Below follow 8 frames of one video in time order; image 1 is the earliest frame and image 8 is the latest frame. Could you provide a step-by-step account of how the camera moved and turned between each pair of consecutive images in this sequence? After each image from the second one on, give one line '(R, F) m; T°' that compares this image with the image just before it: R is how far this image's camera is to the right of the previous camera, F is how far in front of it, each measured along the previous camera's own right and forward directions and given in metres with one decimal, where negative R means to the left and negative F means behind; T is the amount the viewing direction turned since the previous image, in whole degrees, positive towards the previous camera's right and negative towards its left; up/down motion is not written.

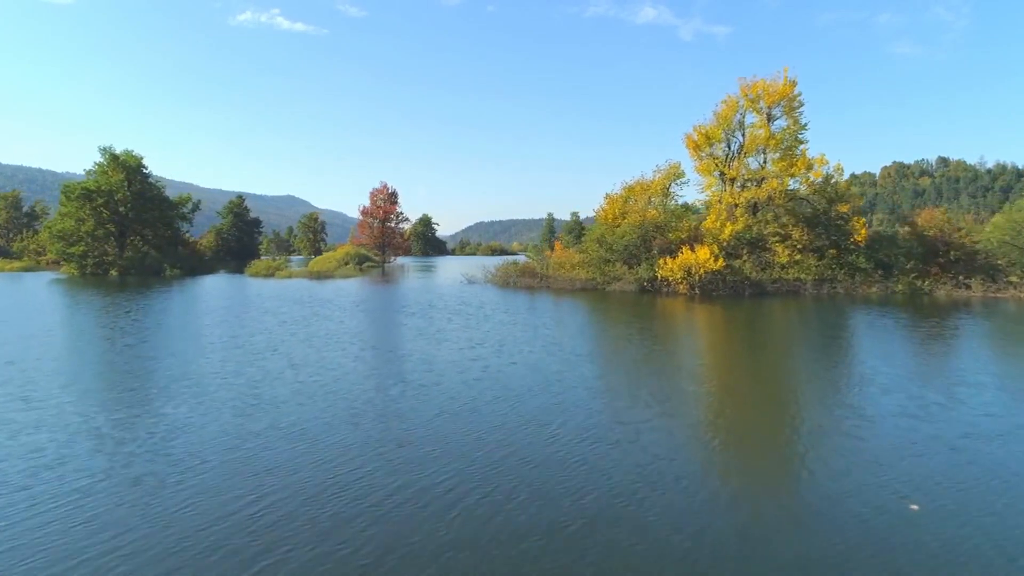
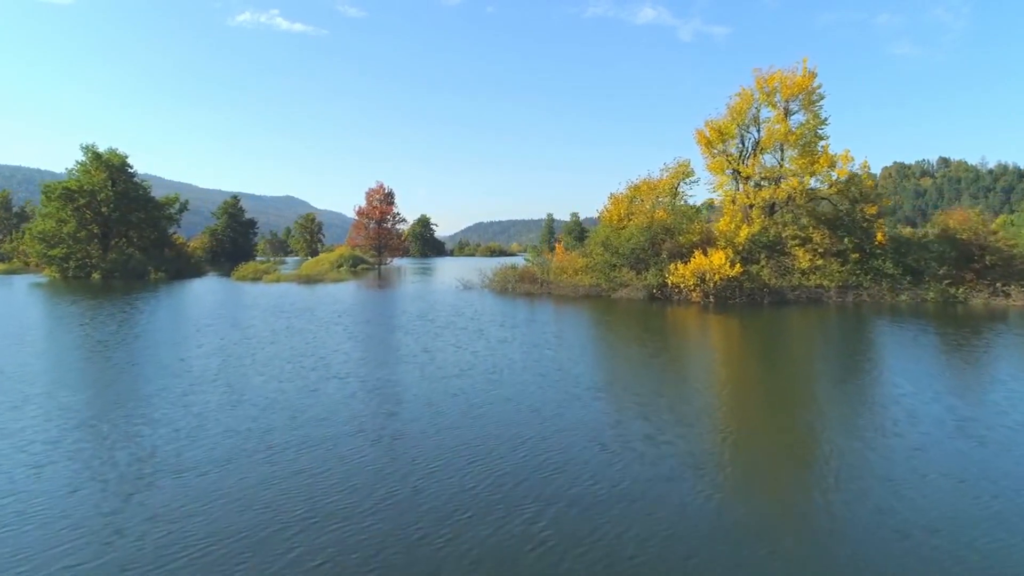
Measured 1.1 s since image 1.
(+0.1, +2.5) m; 0°
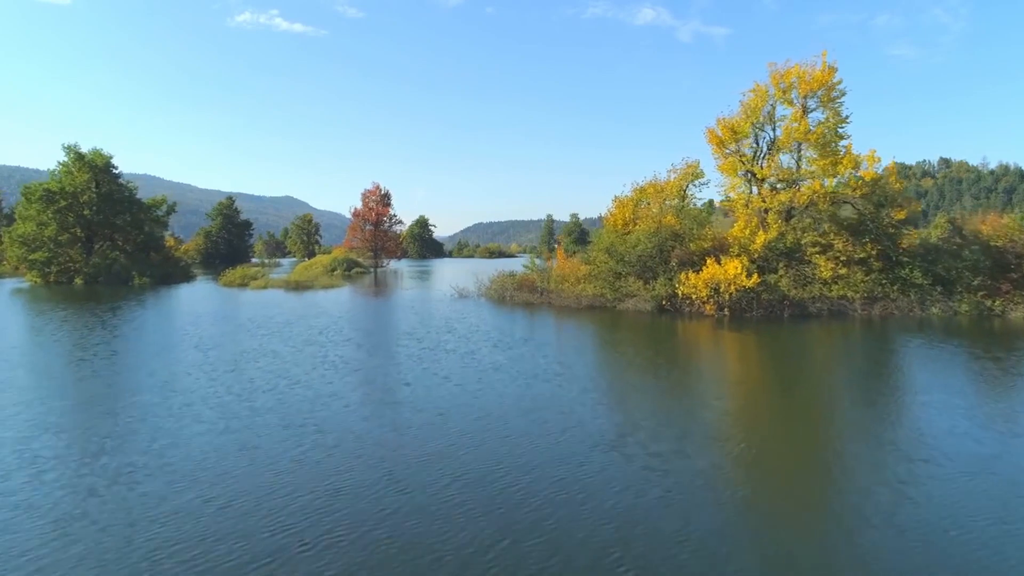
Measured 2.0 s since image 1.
(+0.1, +2.3) m; 0°
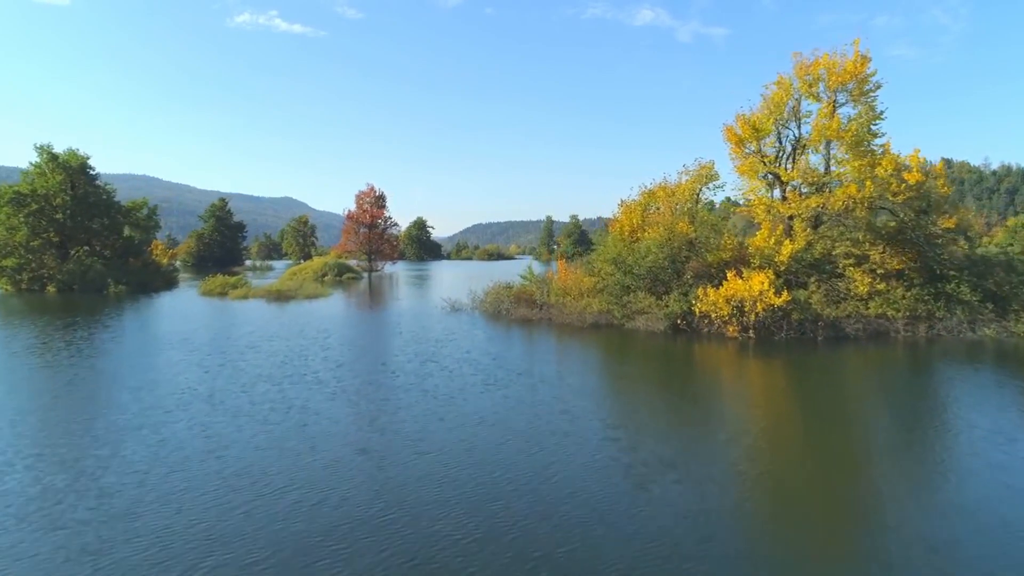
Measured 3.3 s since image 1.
(+0.2, +3.2) m; 0°
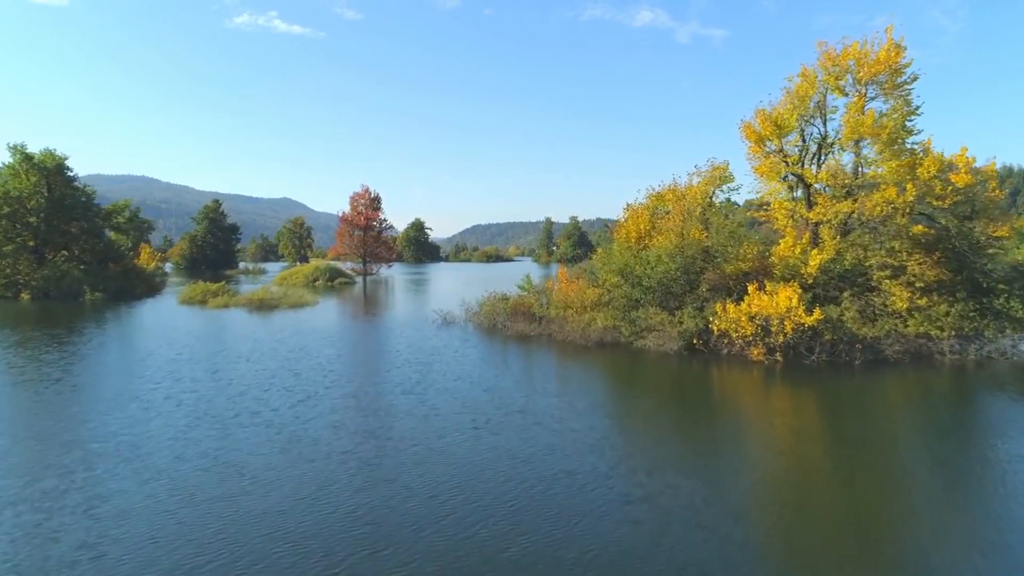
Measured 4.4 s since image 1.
(+0.1, +2.7) m; 0°
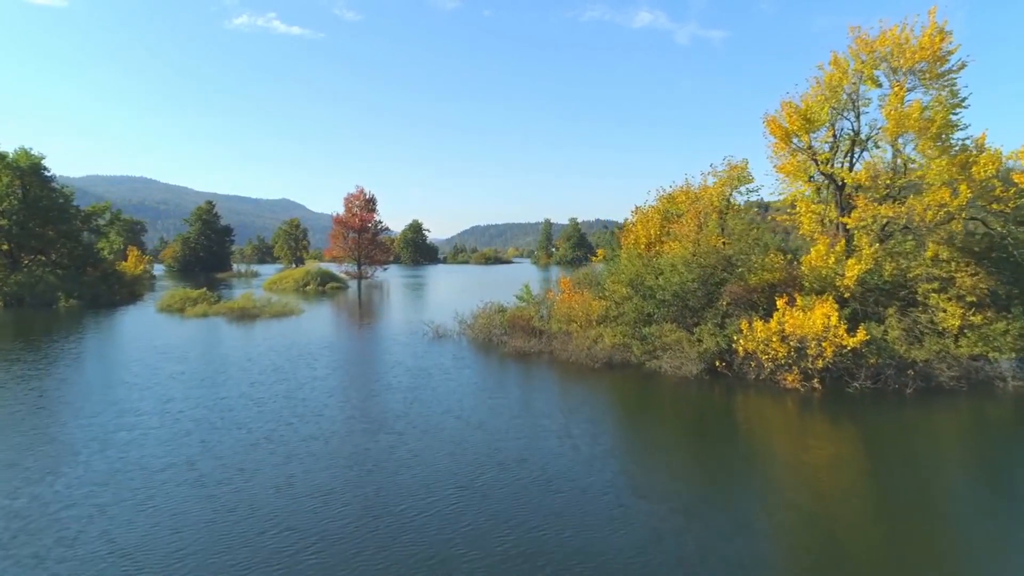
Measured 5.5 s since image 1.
(+0.1, +2.7) m; 0°
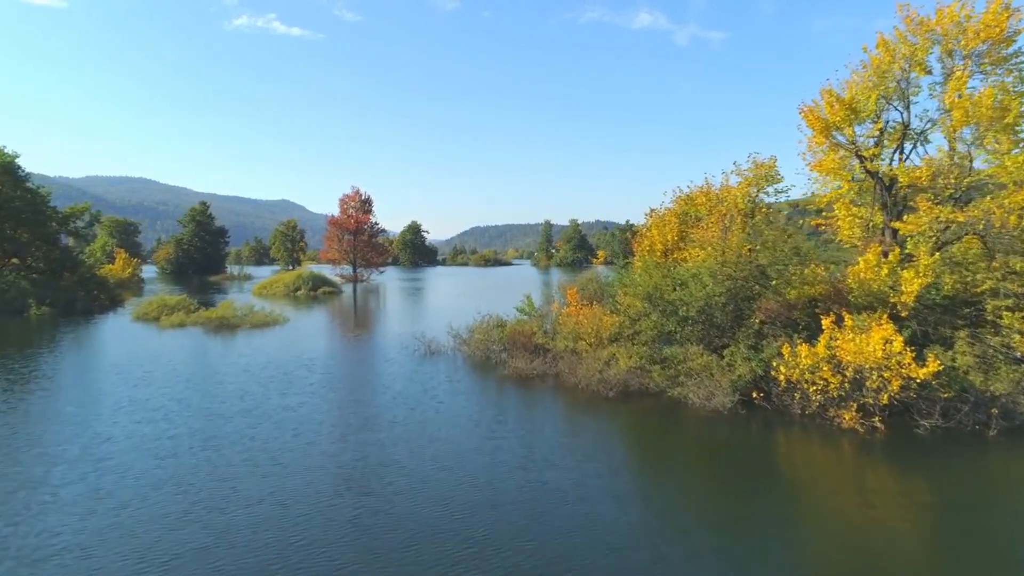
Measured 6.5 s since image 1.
(0.0, +2.9) m; 0°
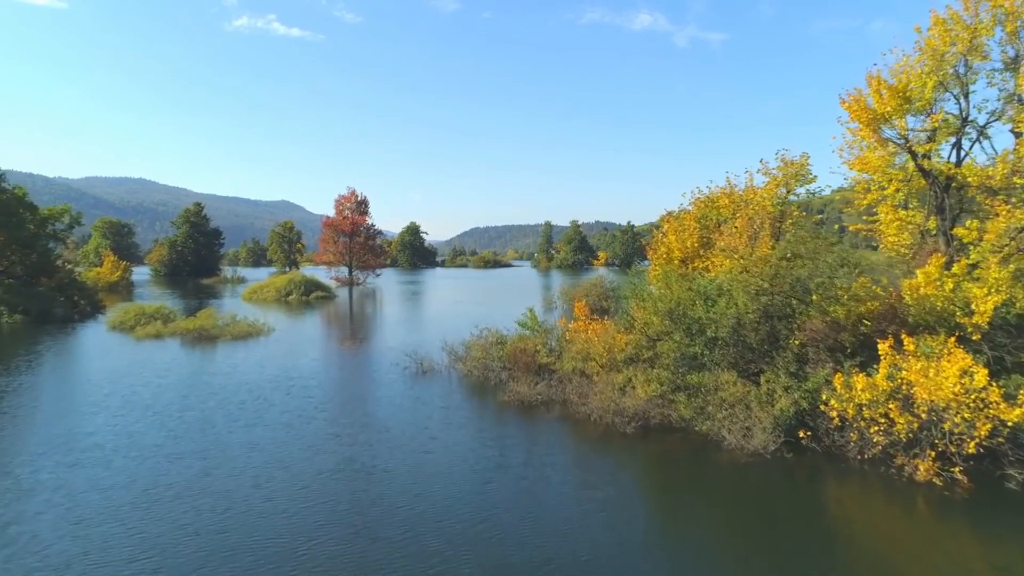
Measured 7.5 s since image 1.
(-0.1, +2.6) m; 0°
